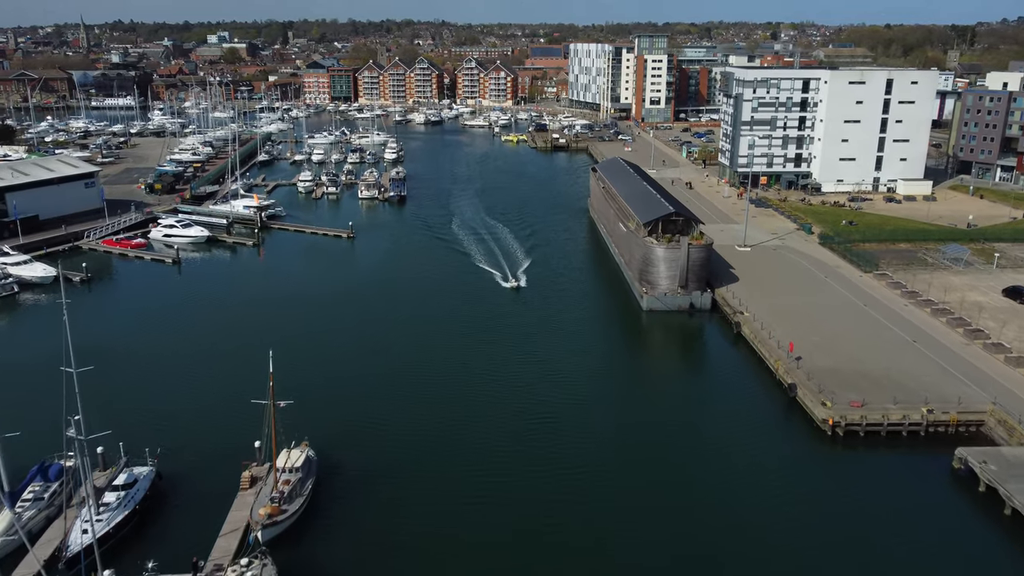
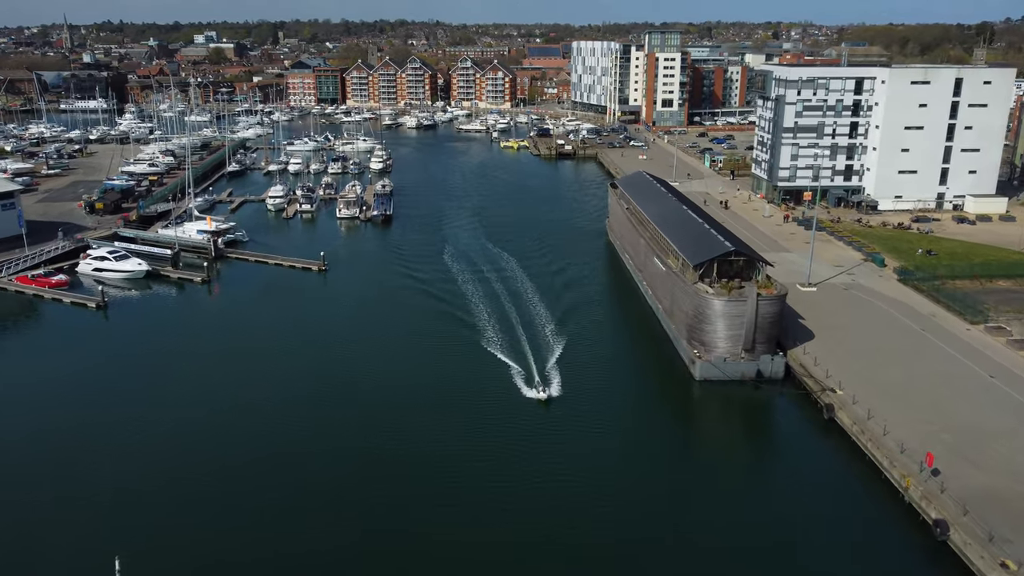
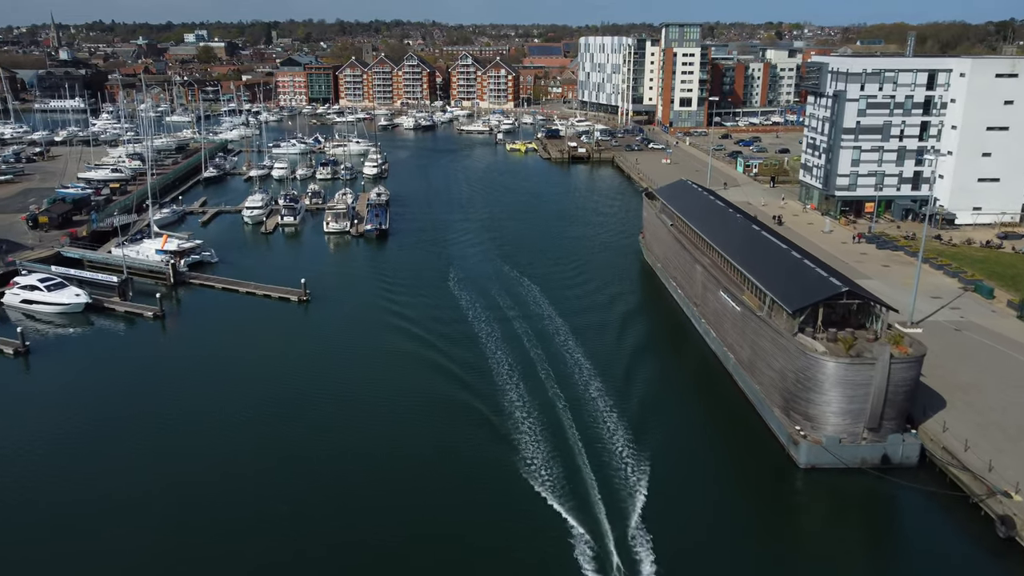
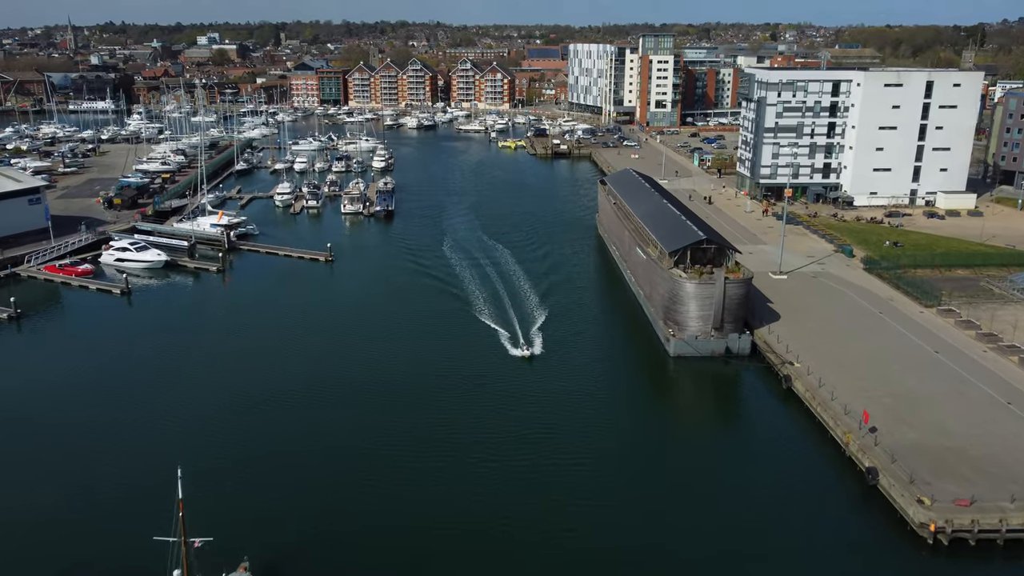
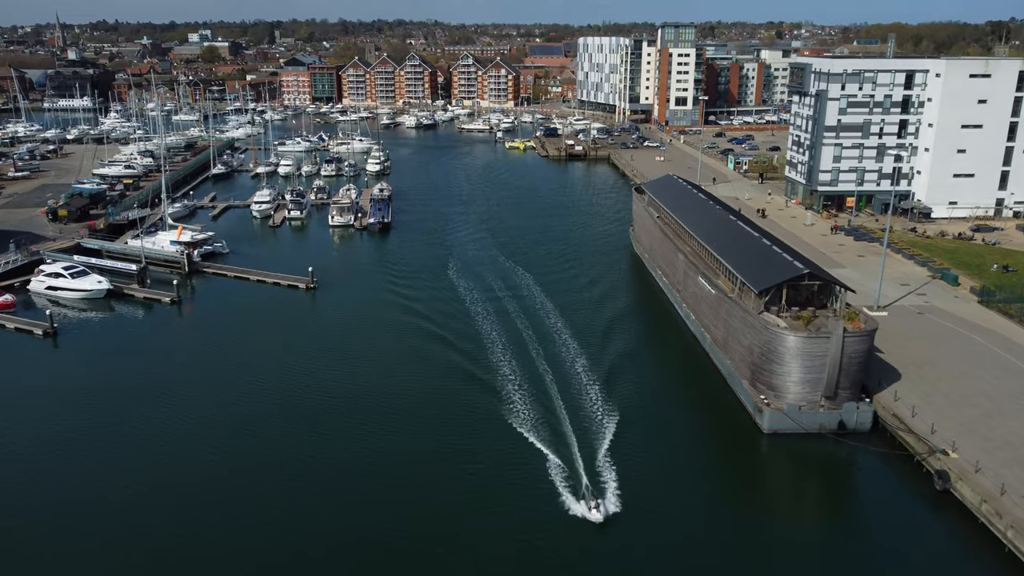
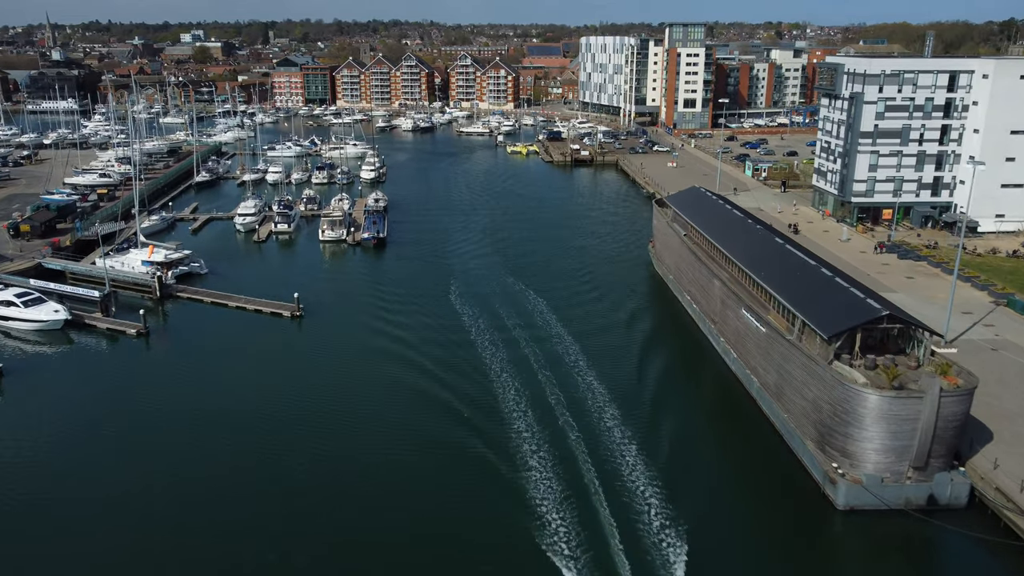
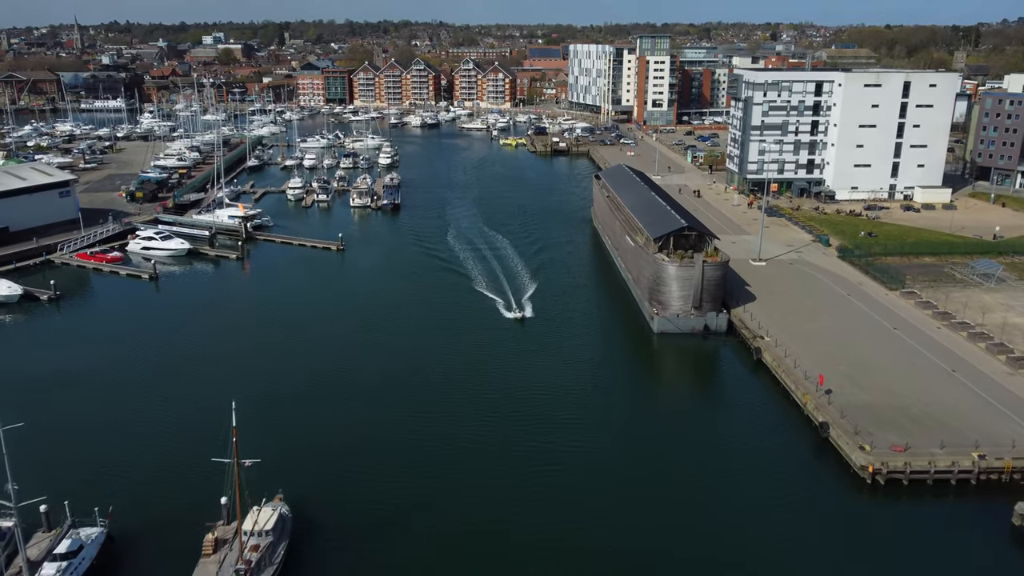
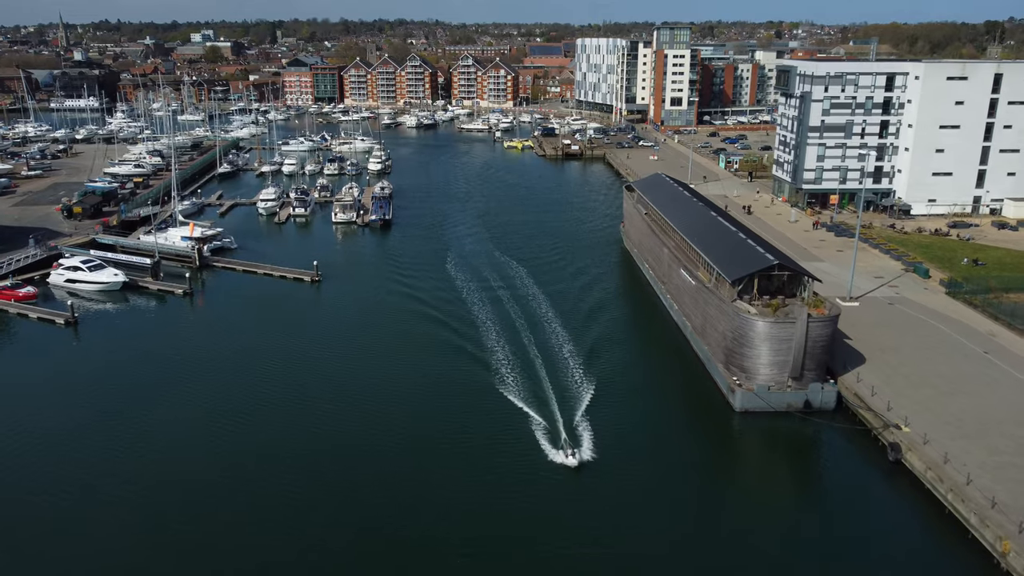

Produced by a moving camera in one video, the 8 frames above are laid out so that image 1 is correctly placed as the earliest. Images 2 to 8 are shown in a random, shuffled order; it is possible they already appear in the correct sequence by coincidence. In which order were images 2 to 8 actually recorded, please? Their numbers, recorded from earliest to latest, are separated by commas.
7, 4, 2, 8, 5, 3, 6
